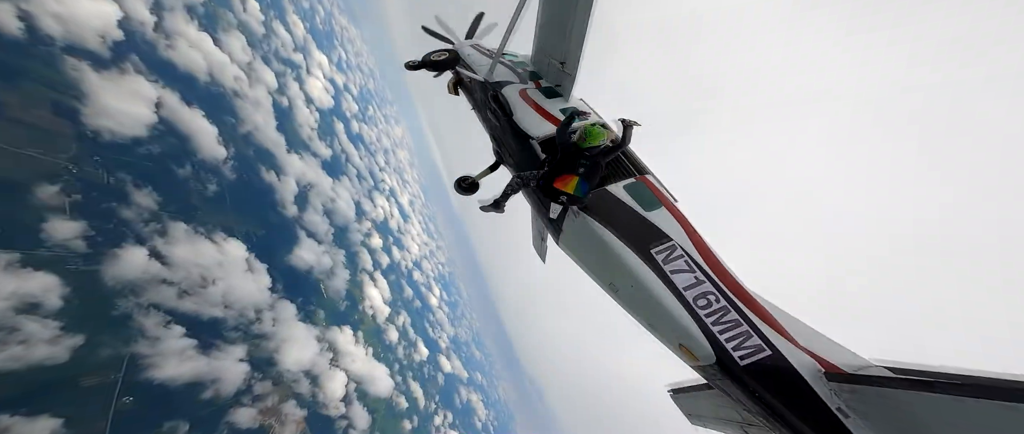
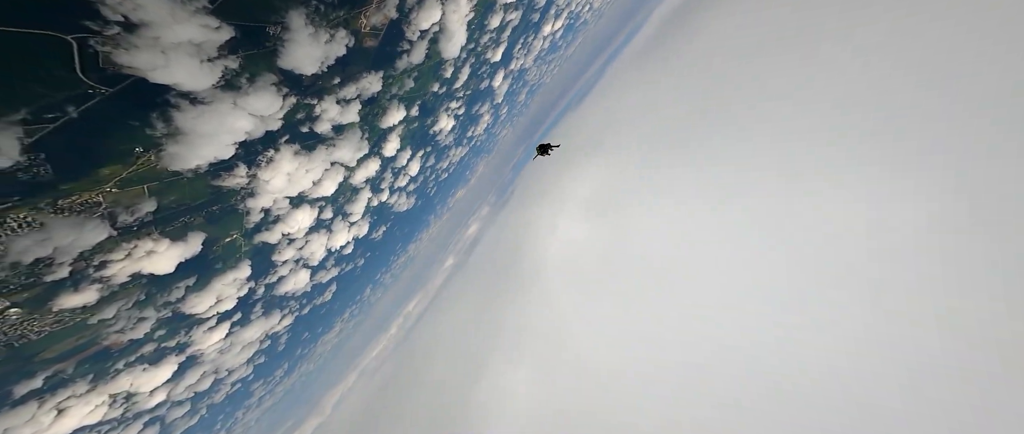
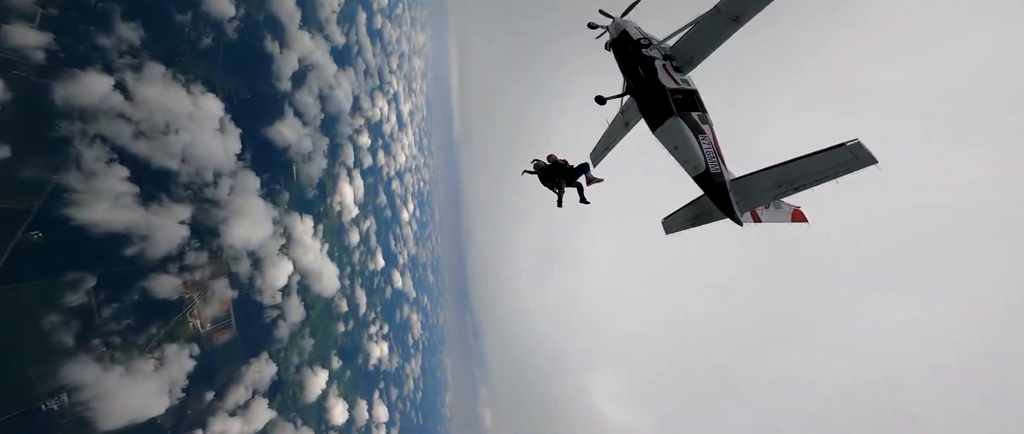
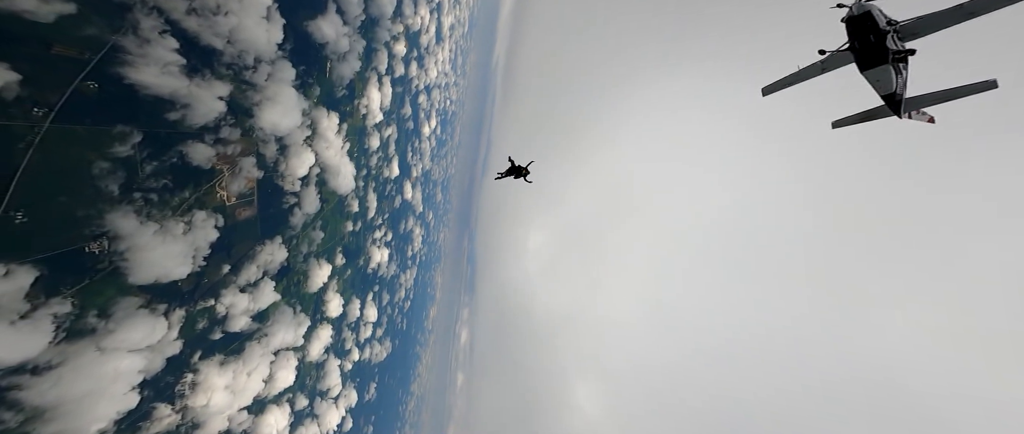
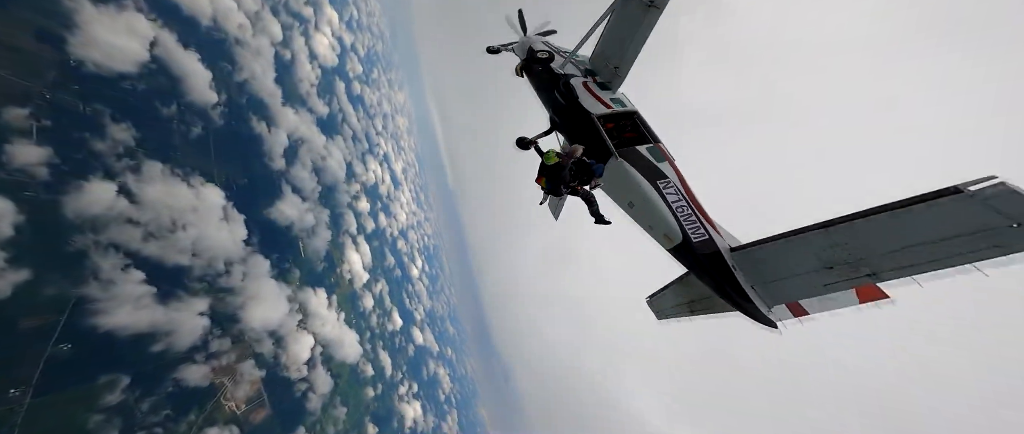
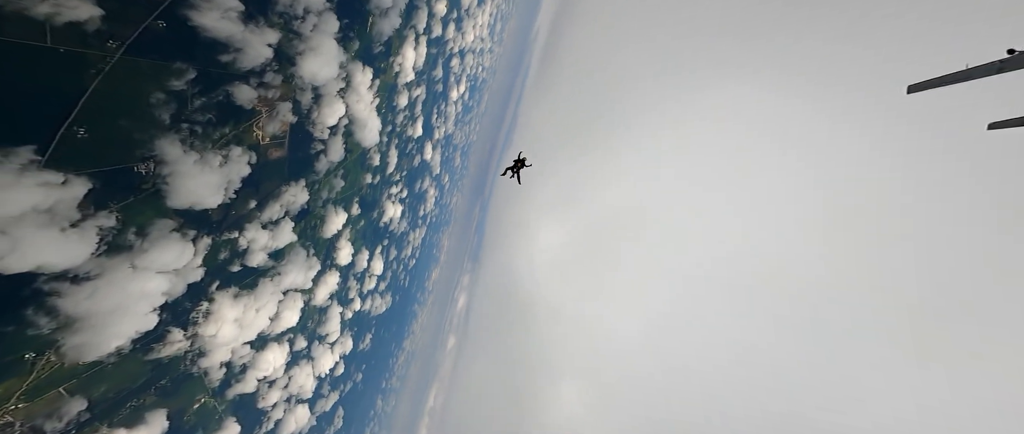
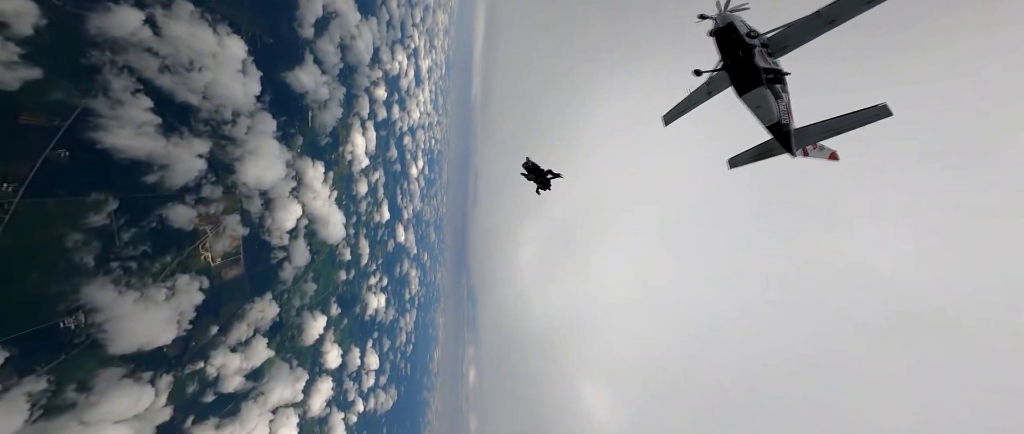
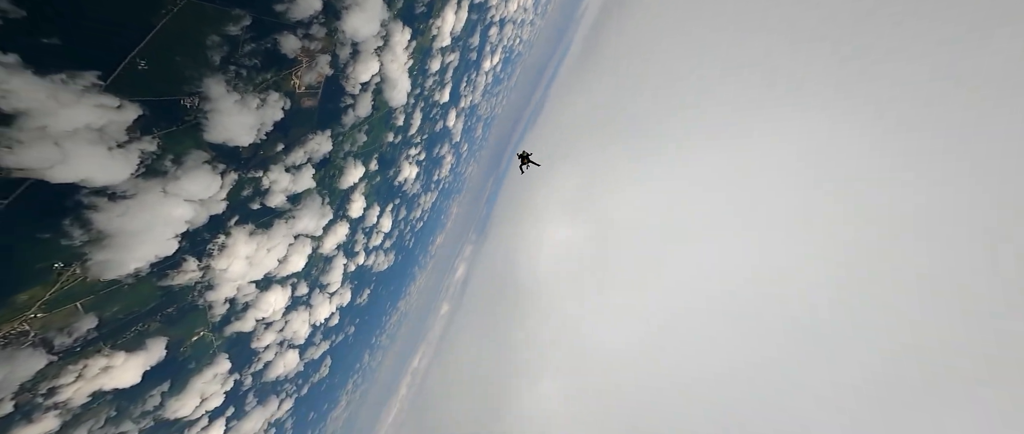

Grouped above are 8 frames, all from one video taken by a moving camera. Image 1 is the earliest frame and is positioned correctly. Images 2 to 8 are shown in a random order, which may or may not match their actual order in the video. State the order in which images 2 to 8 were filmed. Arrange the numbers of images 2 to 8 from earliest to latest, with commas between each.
5, 3, 7, 4, 6, 8, 2
